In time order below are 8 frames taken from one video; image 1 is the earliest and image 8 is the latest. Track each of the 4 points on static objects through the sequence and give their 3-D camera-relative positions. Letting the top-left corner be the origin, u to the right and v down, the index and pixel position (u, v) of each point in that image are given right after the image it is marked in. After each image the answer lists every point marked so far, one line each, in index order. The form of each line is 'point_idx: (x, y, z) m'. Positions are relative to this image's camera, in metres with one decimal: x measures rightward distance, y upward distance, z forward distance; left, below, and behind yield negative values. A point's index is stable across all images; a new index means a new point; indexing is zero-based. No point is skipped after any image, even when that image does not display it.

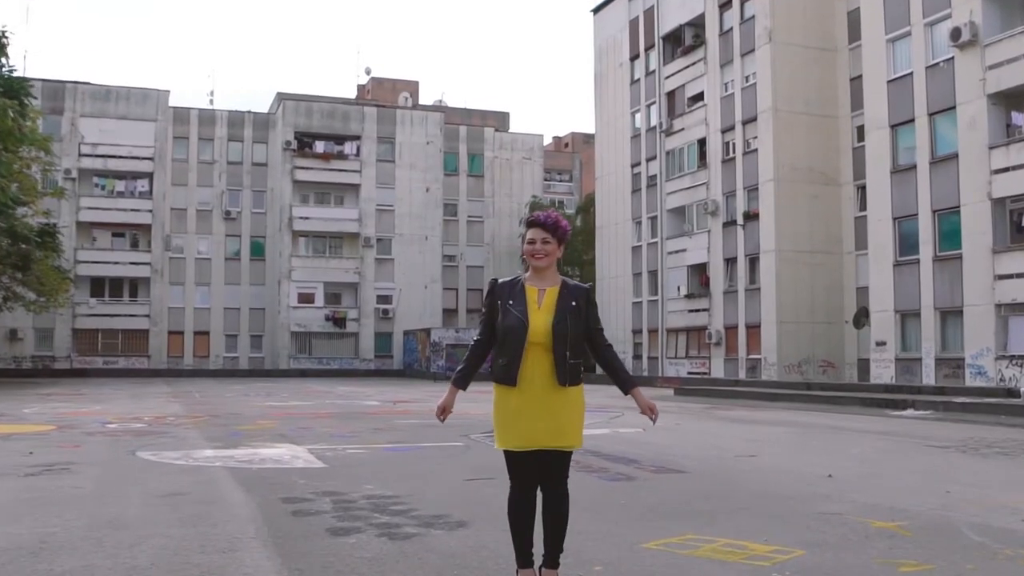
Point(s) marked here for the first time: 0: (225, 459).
0: (-2.9, -1.7, +11.3) m
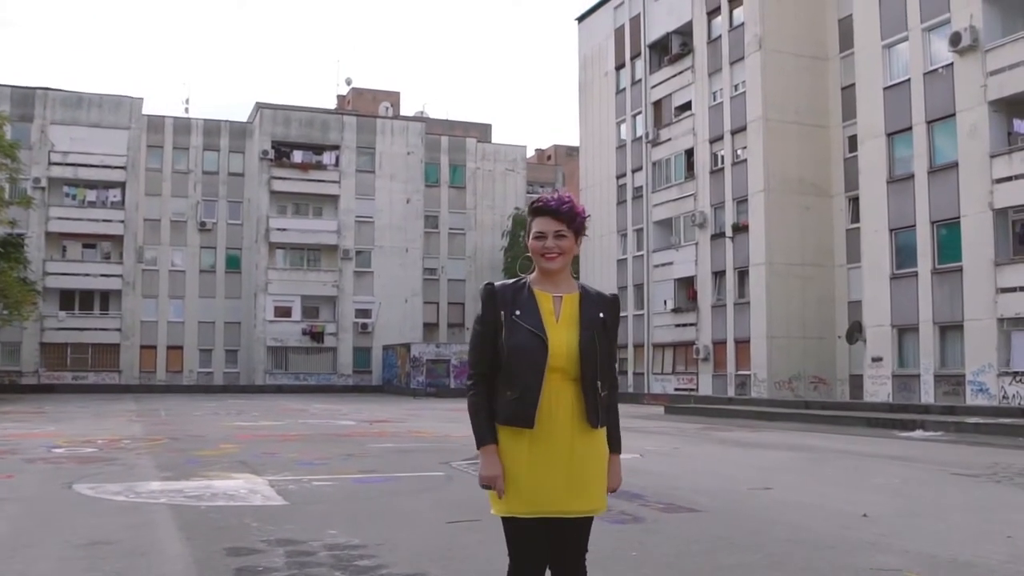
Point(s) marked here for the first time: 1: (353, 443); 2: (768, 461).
0: (-3.0, -1.8, +10.0) m
1: (-2.2, -2.2, +15.6) m
2: (+3.0, -2.1, +13.3) m
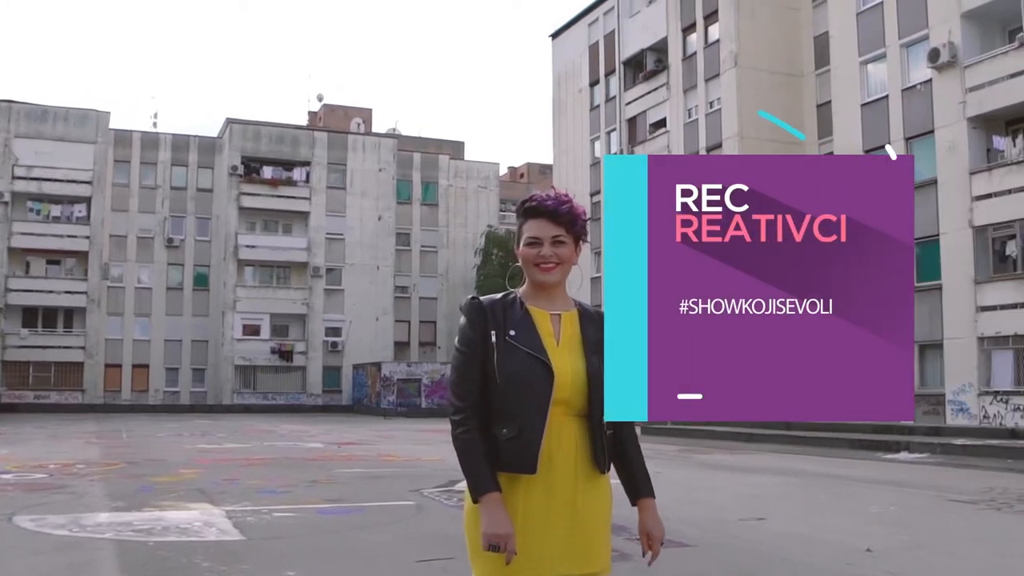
0: (-3.2, -2.0, +9.2) m
1: (-2.6, -2.4, +14.8) m
2: (+2.7, -2.3, +12.7) m
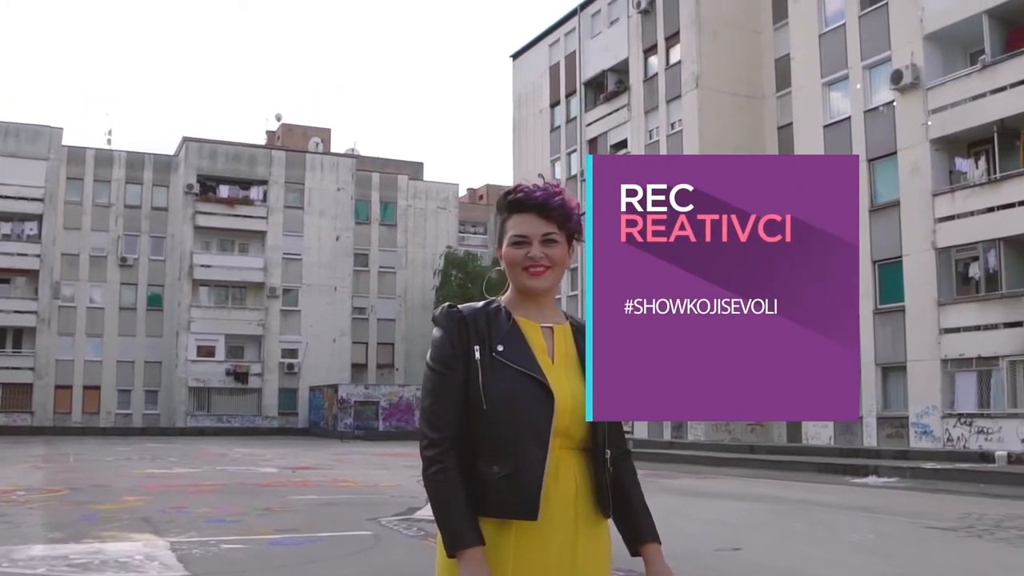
0: (-3.5, -2.1, +8.5) m
1: (-3.0, -2.6, +14.2) m
2: (+2.3, -2.5, +12.2) m
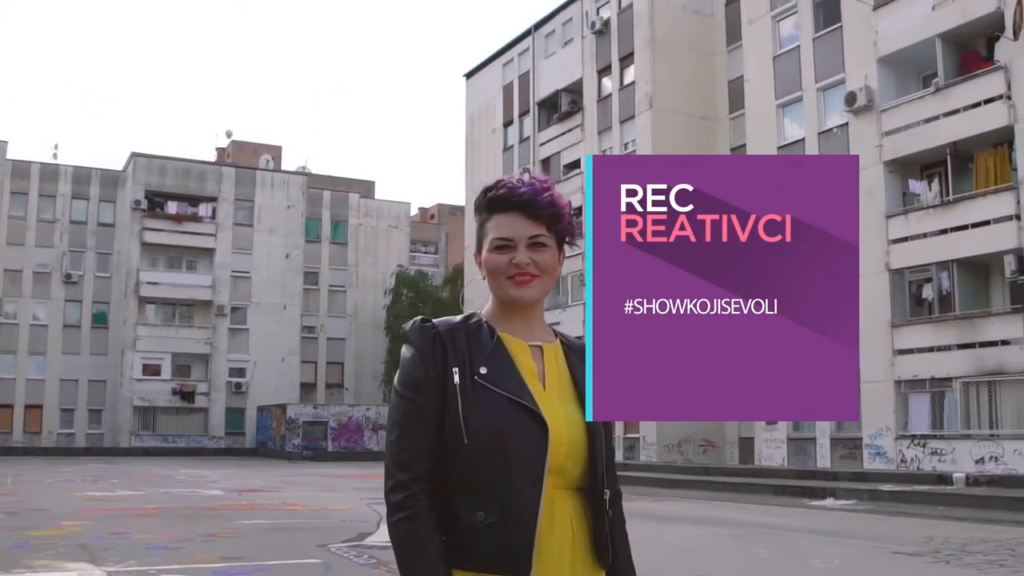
0: (-3.8, -2.2, +8.0) m
1: (-3.6, -2.8, +13.6) m
2: (+1.9, -2.7, +11.9) m
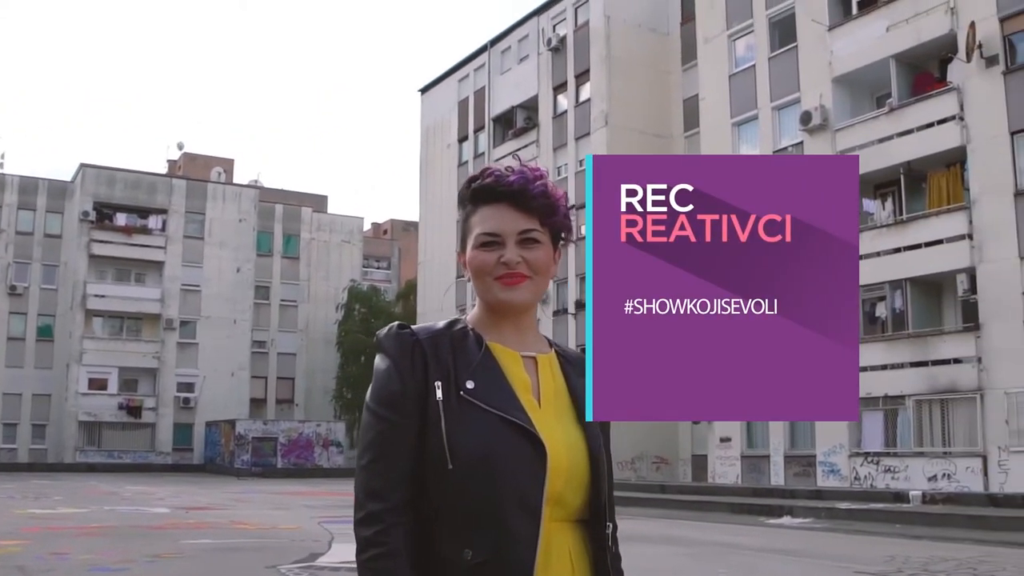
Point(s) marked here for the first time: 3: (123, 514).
0: (-4.1, -2.2, +7.6) m
1: (-4.1, -3.0, +13.2) m
2: (+1.4, -2.8, +11.7) m
3: (-6.5, -3.8, +18.6) m
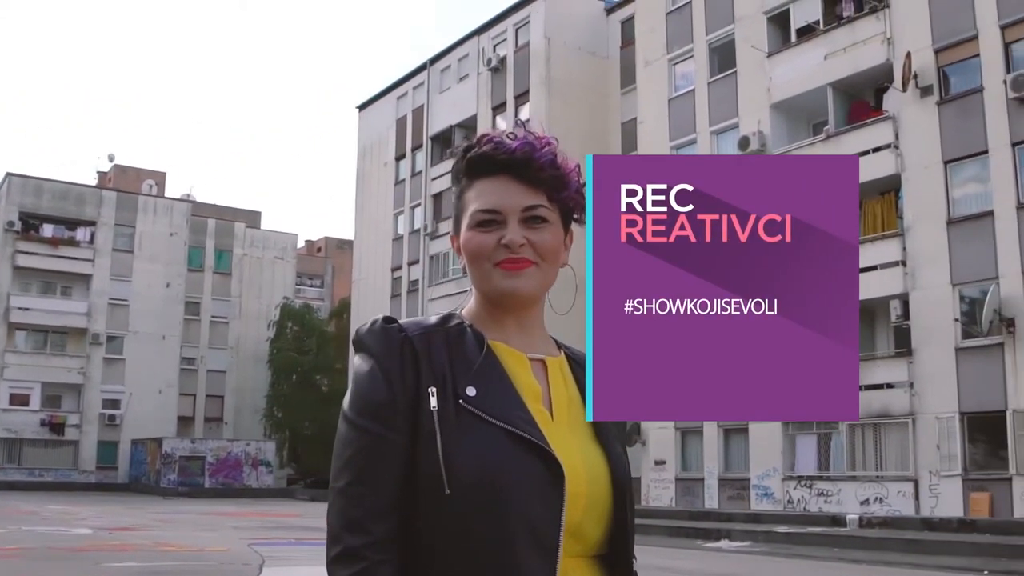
0: (-4.4, -2.3, +7.1) m
1: (-4.8, -3.1, +12.7) m
2: (+0.8, -3.0, +11.5) m
3: (-7.5, -4.0, +18.0) m
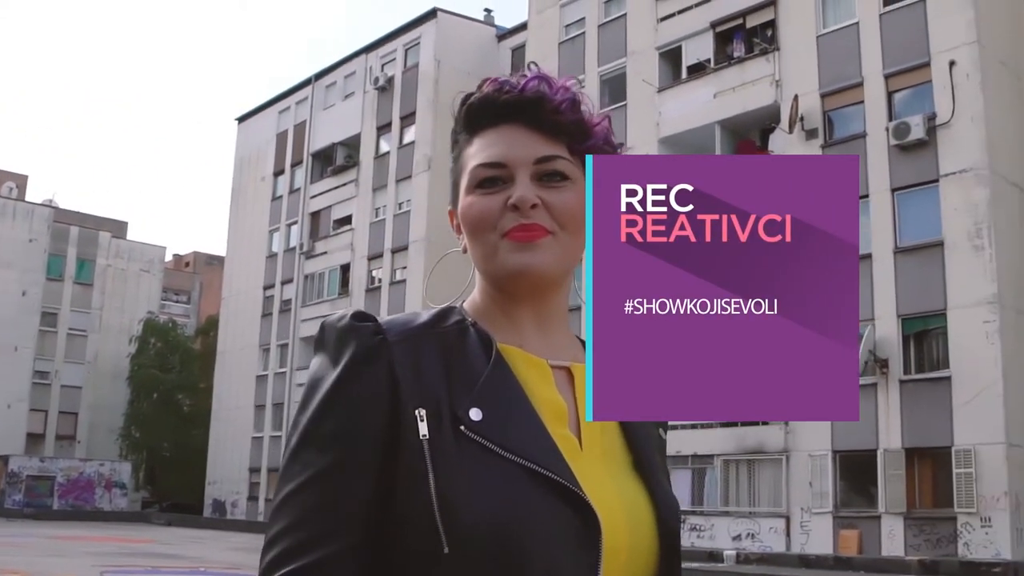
0: (-5.0, -2.2, +6.0) m
1: (-6.1, -3.1, +11.5) m
2: (-0.4, -3.3, +11.0) m
3: (-9.4, -4.0, +16.4) m
